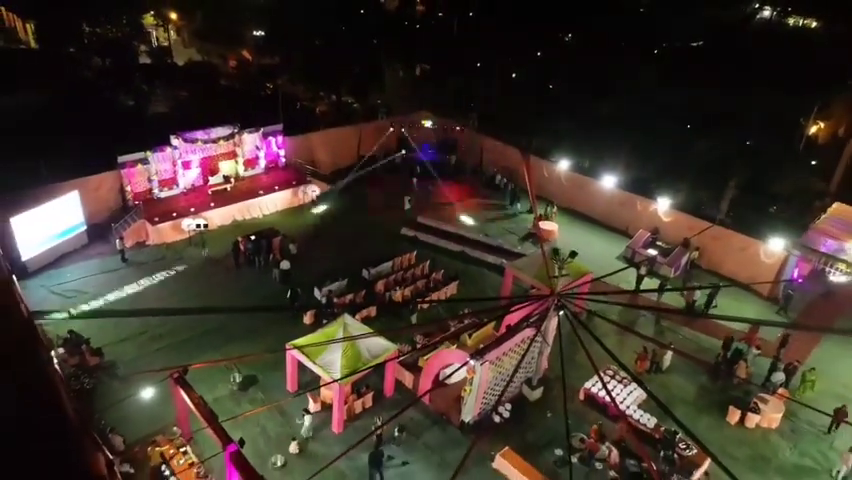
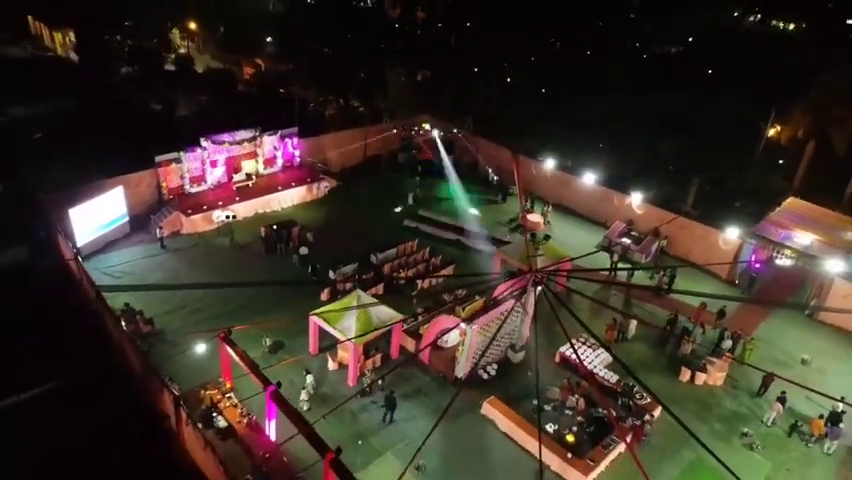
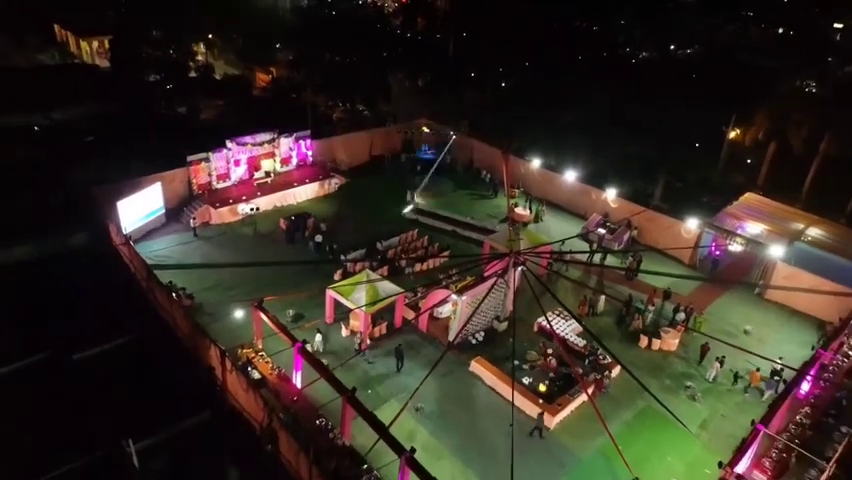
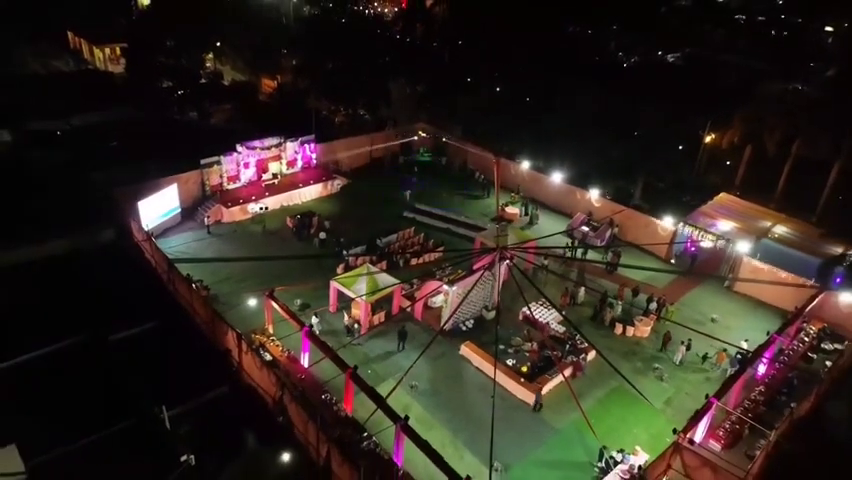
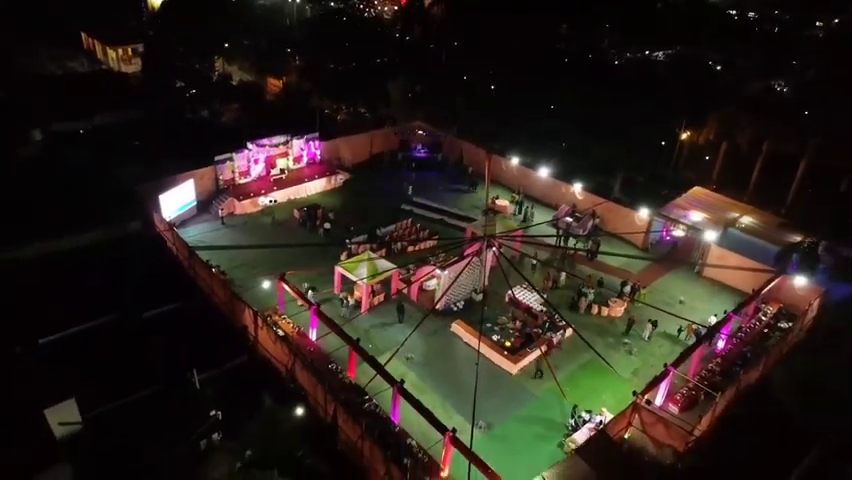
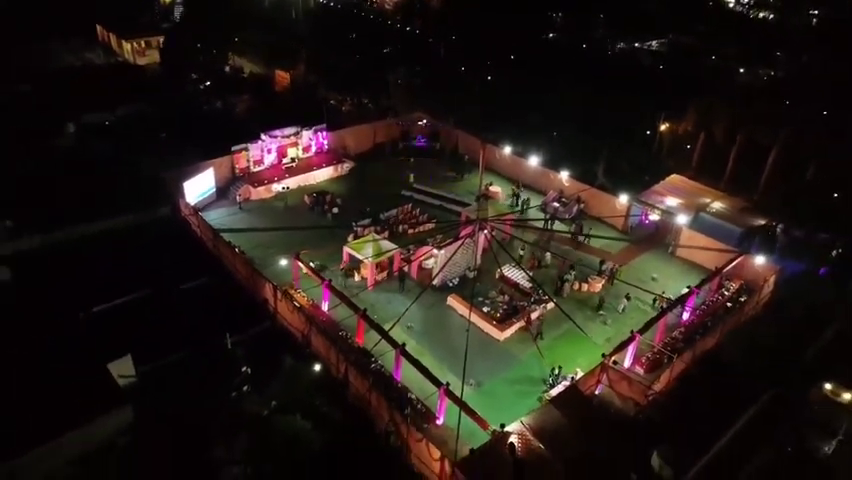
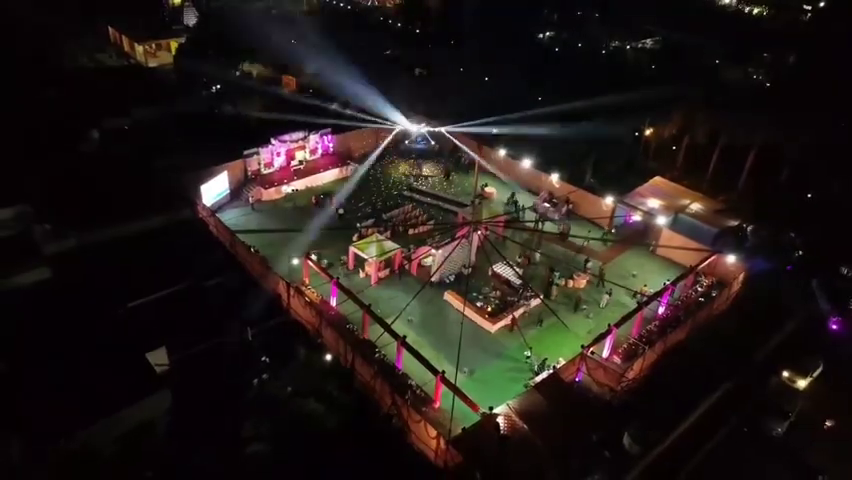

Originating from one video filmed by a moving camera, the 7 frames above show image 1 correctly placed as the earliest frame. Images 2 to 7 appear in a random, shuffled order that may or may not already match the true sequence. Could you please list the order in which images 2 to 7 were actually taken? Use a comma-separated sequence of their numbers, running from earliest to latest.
2, 3, 4, 5, 6, 7
